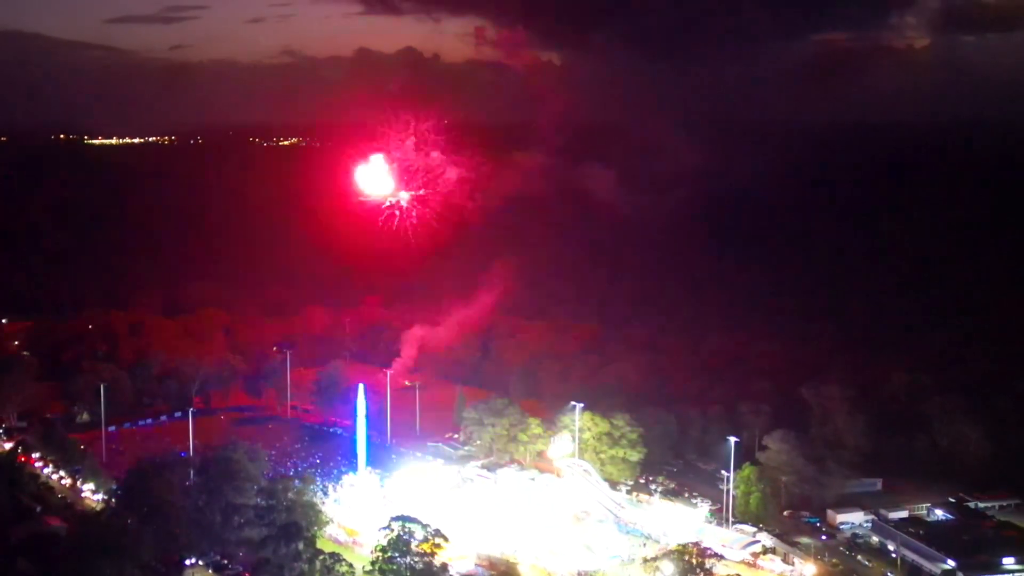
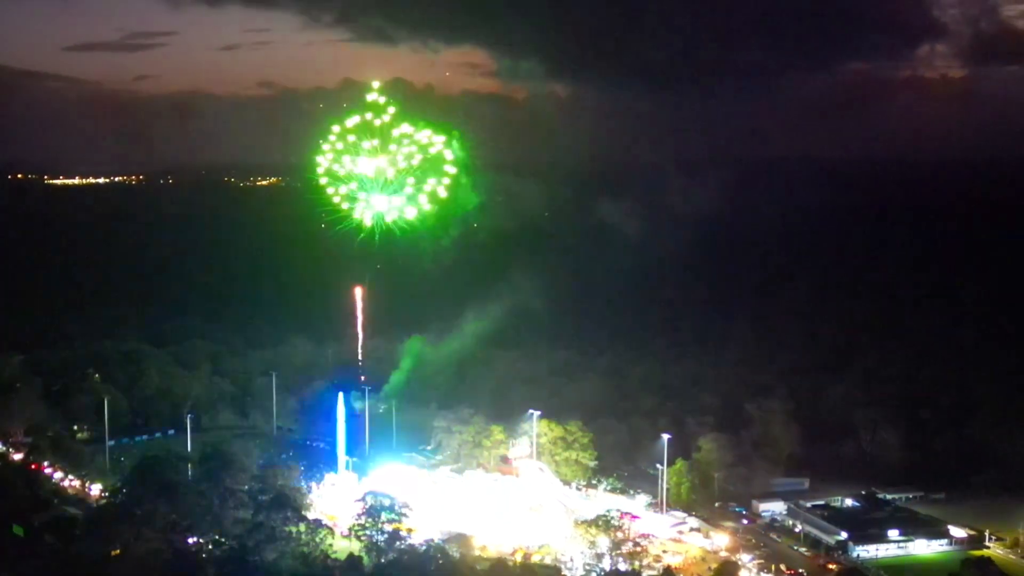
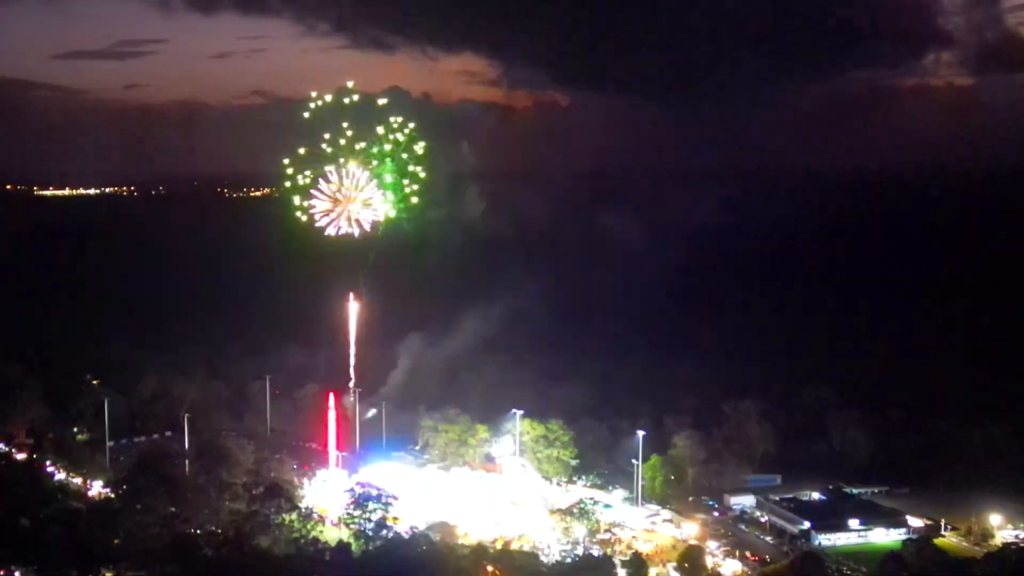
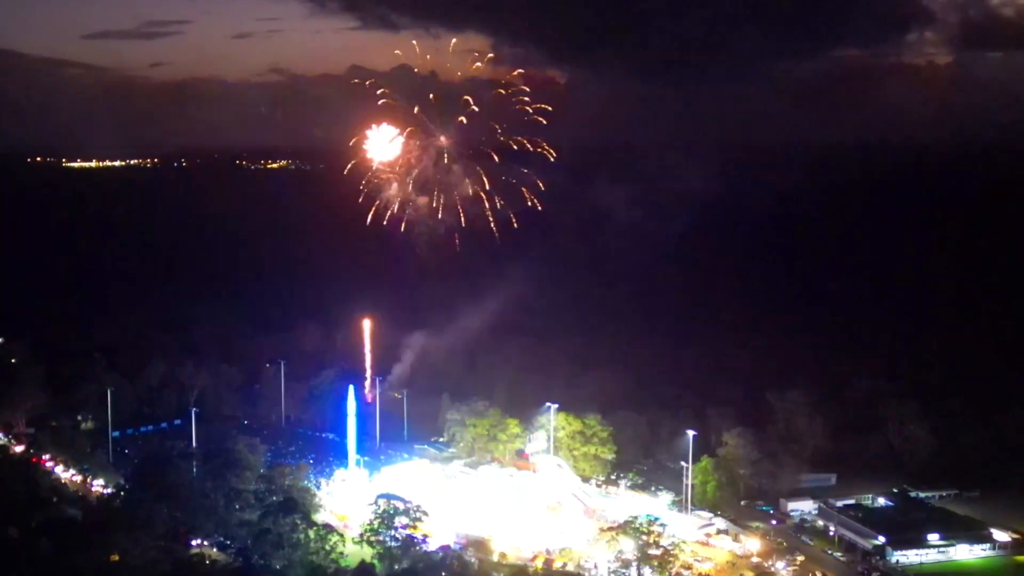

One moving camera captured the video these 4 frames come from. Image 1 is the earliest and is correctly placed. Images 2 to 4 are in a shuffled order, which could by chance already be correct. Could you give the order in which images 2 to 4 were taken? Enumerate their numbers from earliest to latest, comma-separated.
4, 2, 3
